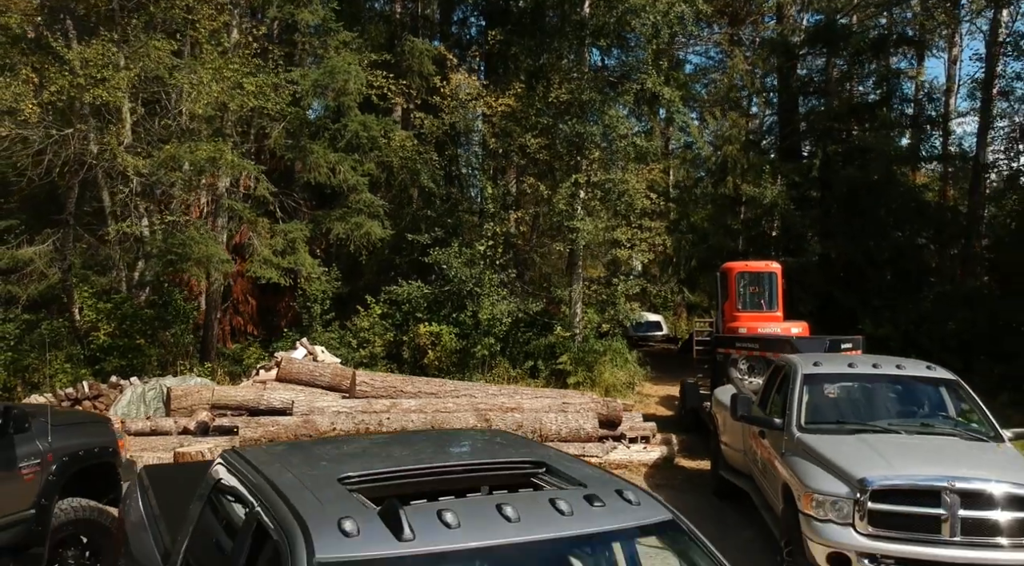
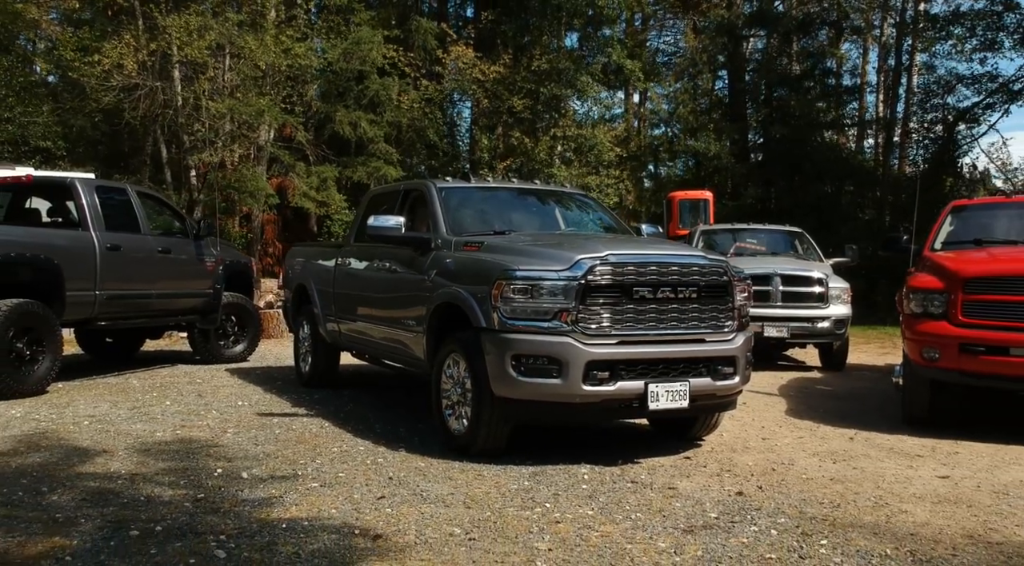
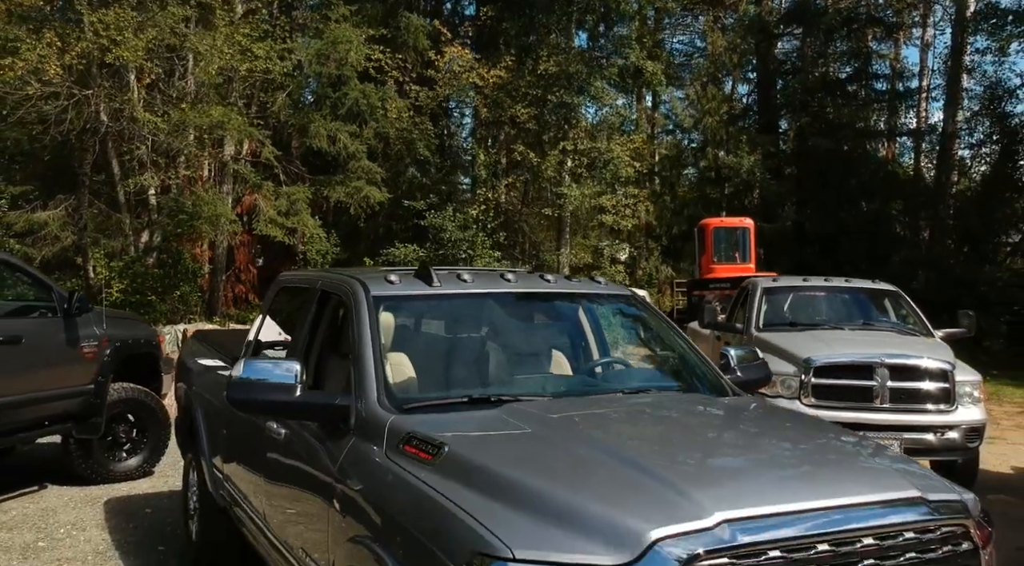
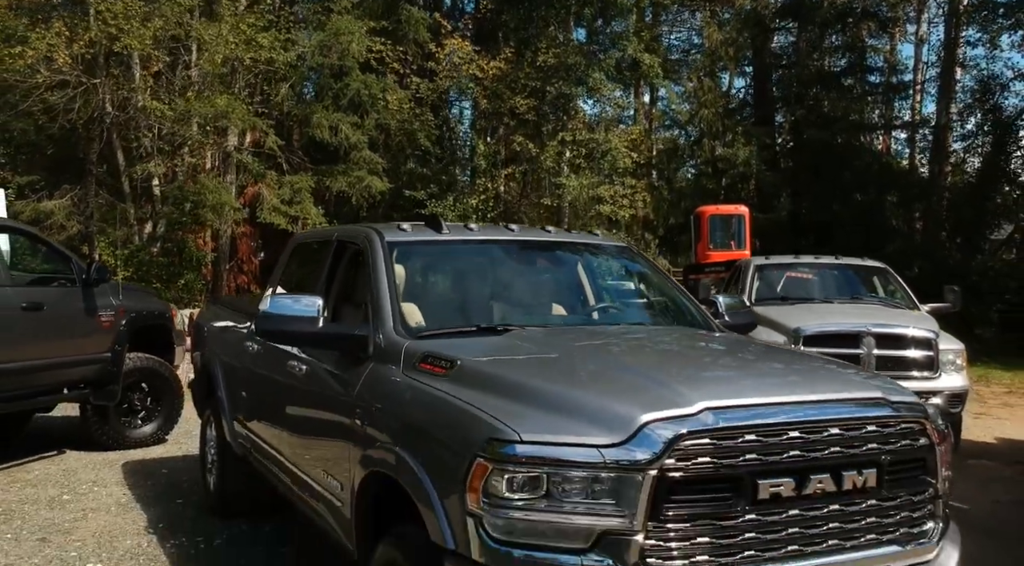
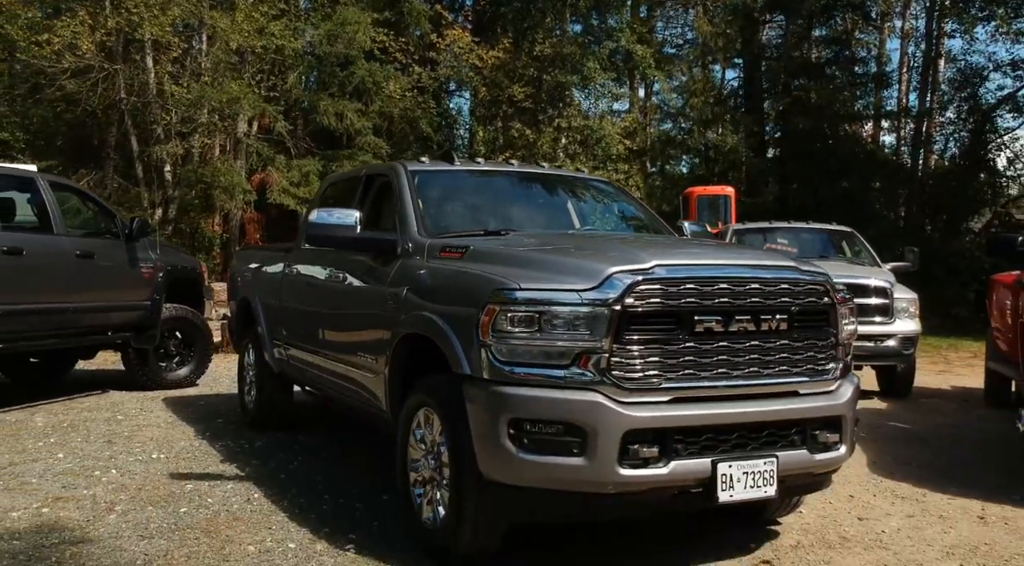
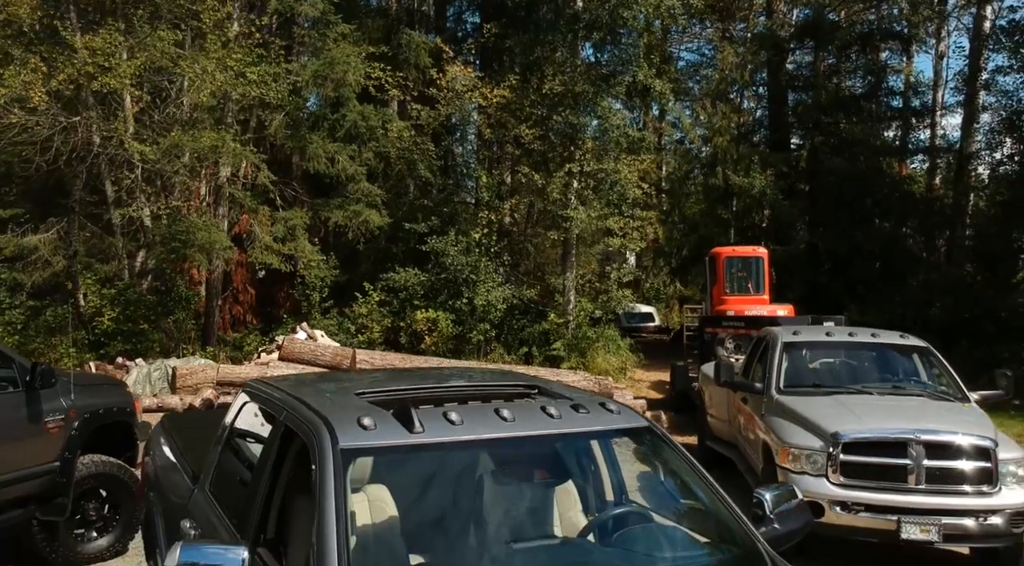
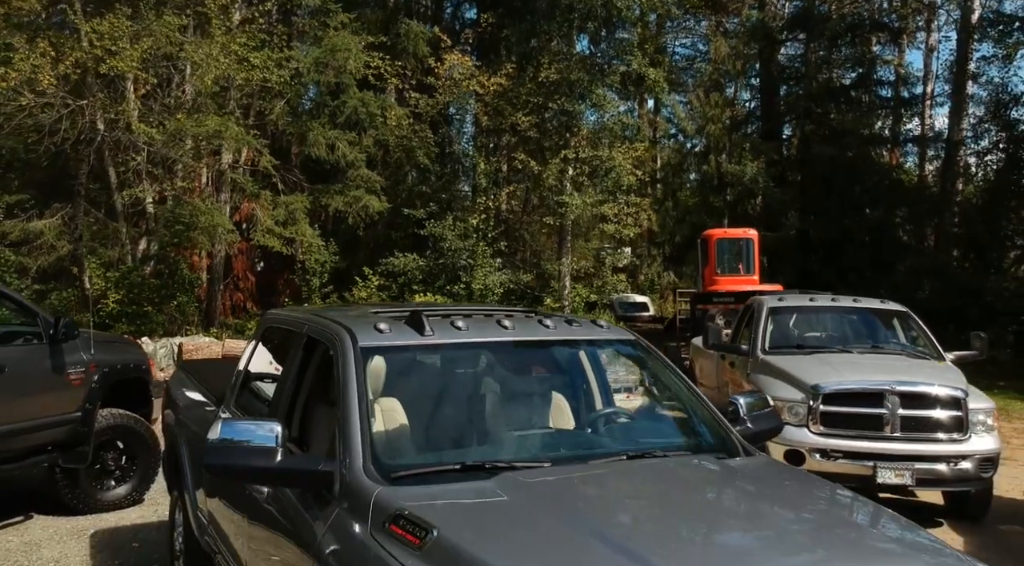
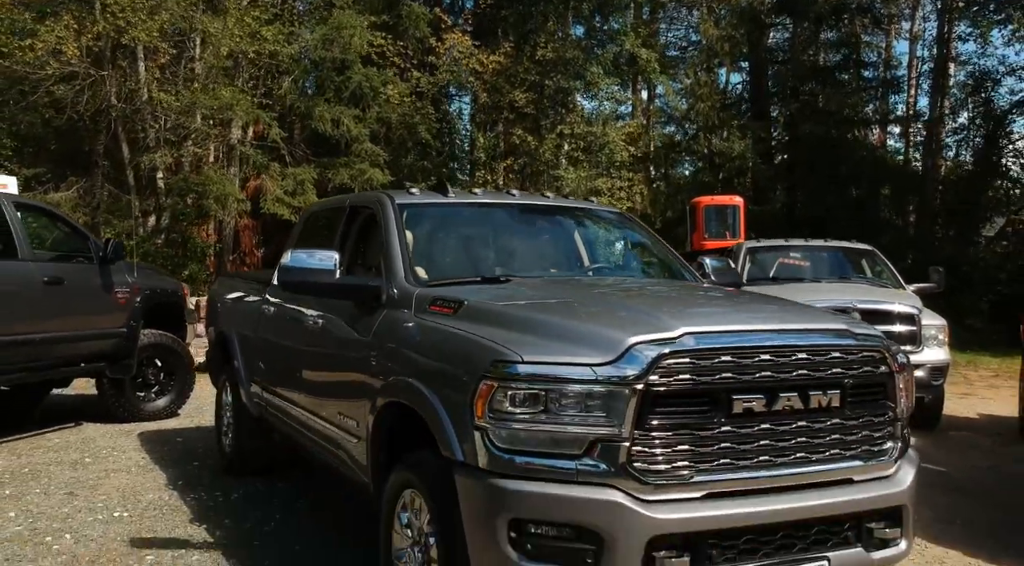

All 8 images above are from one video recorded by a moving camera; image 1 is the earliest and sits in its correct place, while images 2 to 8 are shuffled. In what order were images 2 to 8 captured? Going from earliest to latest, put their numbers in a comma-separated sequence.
6, 7, 3, 4, 8, 5, 2
